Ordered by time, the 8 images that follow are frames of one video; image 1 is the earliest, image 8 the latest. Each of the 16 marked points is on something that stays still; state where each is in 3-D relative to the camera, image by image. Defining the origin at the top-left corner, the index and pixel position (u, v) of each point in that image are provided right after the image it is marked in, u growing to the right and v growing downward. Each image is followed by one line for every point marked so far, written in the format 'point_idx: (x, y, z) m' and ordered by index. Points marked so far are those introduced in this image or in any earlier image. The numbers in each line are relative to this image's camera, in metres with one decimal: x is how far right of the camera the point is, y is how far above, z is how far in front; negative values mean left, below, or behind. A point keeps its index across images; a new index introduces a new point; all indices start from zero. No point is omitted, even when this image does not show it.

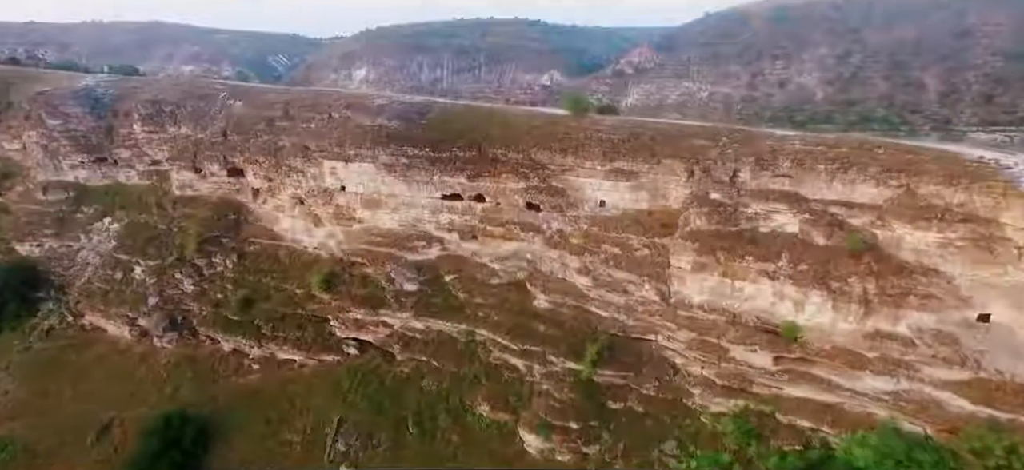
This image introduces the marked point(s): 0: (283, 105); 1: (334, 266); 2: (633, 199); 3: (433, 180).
0: (-8.8, +5.0, +17.8) m
1: (-6.1, -1.1, +15.9) m
2: (+3.1, +1.0, +12.3) m
3: (-2.4, +1.7, +14.3) m
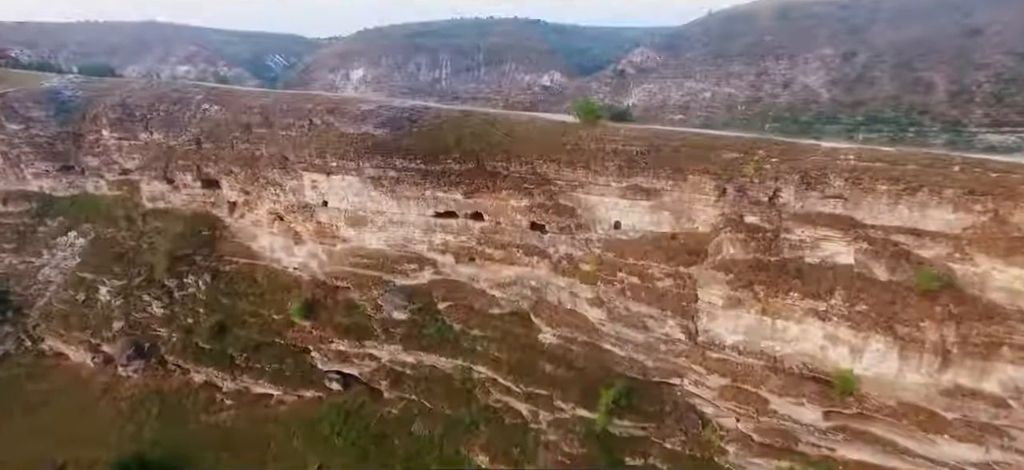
0: (-8.7, +4.4, +16.2) m
1: (-6.0, -1.7, +14.3) m
2: (+3.2, +0.4, +10.7) m
3: (-2.4, +1.1, +12.7) m
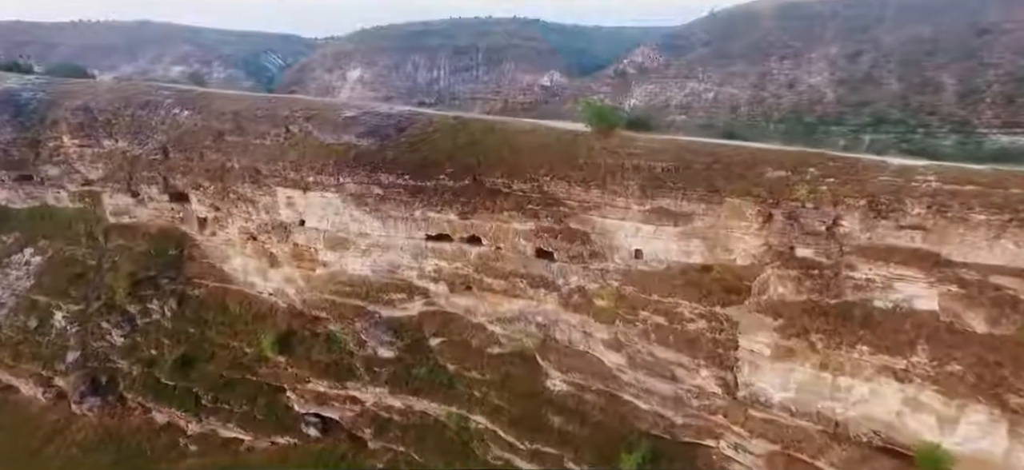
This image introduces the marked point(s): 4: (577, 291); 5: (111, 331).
0: (-8.7, +3.8, +14.5) m
1: (-6.0, -2.3, +12.6) m
2: (+3.2, -0.3, +9.1) m
3: (-2.3, +0.5, +11.0) m
4: (+1.4, -1.2, +10.0) m
5: (-11.9, -2.9, +13.9) m
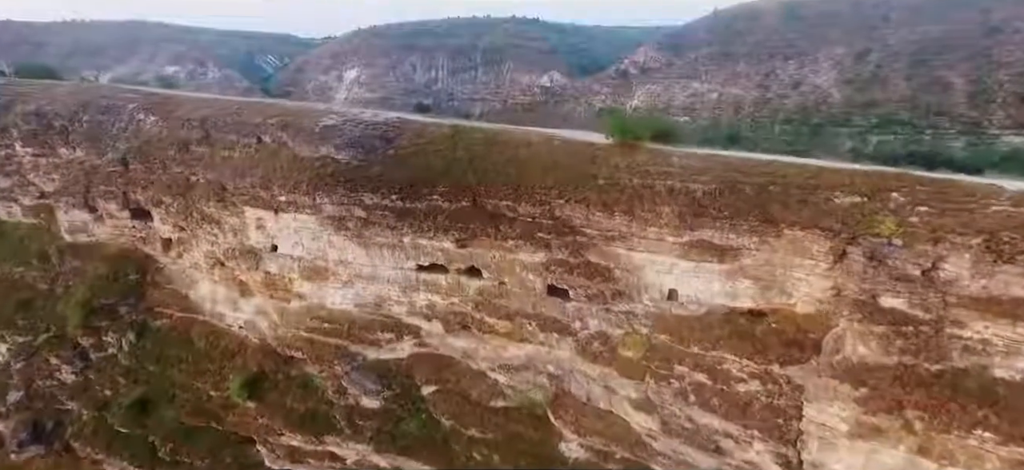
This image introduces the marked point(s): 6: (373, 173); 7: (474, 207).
0: (-8.6, +3.2, +12.8) m
1: (-5.9, -3.0, +11.0) m
2: (+3.4, -0.9, +7.4) m
3: (-2.2, -0.1, +9.4) m
4: (+1.5, -1.8, +8.3) m
5: (-11.8, -3.5, +12.2) m
6: (-2.9, +1.3, +9.8) m
7: (-0.7, +0.6, +9.1) m
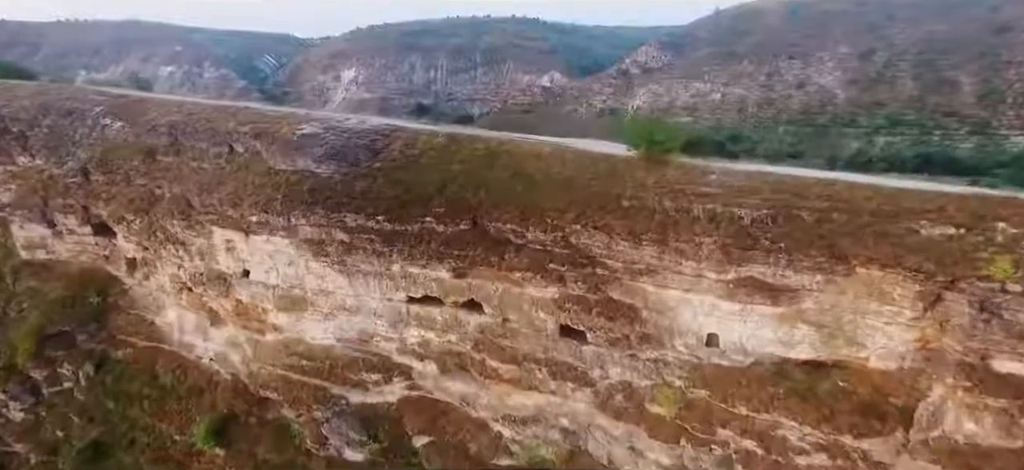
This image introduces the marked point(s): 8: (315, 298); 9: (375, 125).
0: (-8.5, +2.7, +11.5) m
1: (-5.8, -3.4, +9.7) m
2: (+3.5, -1.3, +6.1) m
3: (-2.1, -0.6, +8.1) m
4: (+1.6, -2.3, +7.0) m
5: (-11.7, -4.0, +10.9) m
6: (-2.8, +0.8, +8.5) m
7: (-0.6, +0.1, +7.8) m
8: (-3.7, -1.2, +8.8) m
9: (-2.9, +2.3, +9.9) m
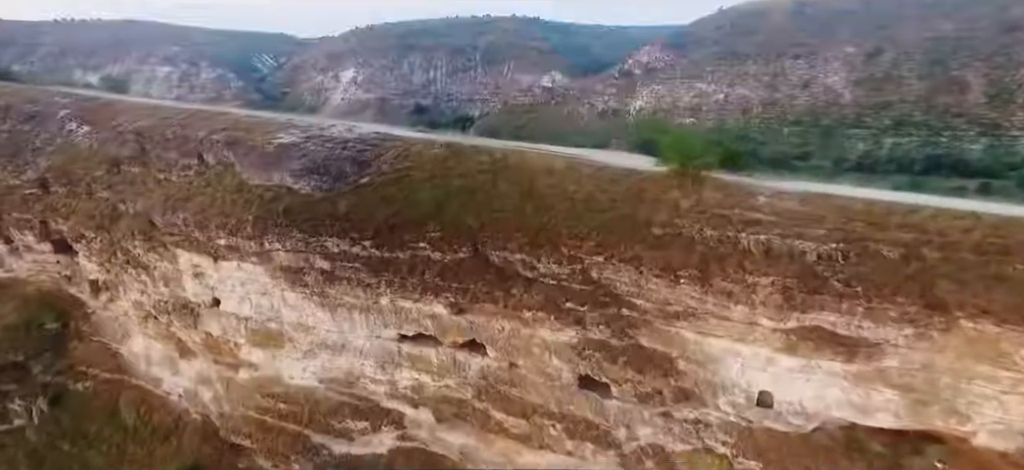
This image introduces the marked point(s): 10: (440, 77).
0: (-8.4, +2.3, +10.4) m
1: (-5.6, -3.9, +8.5) m
2: (+3.6, -1.8, +5.0) m
3: (-2.0, -1.0, +6.9) m
4: (+1.7, -2.7, +5.9) m
5: (-11.6, -4.4, +9.8) m
6: (-2.7, +0.4, +7.3) m
7: (-0.5, -0.3, +6.6) m
8: (-3.6, -1.6, +7.6) m
9: (-2.8, +1.9, +8.8) m
10: (-3.4, +7.1, +22.1) m
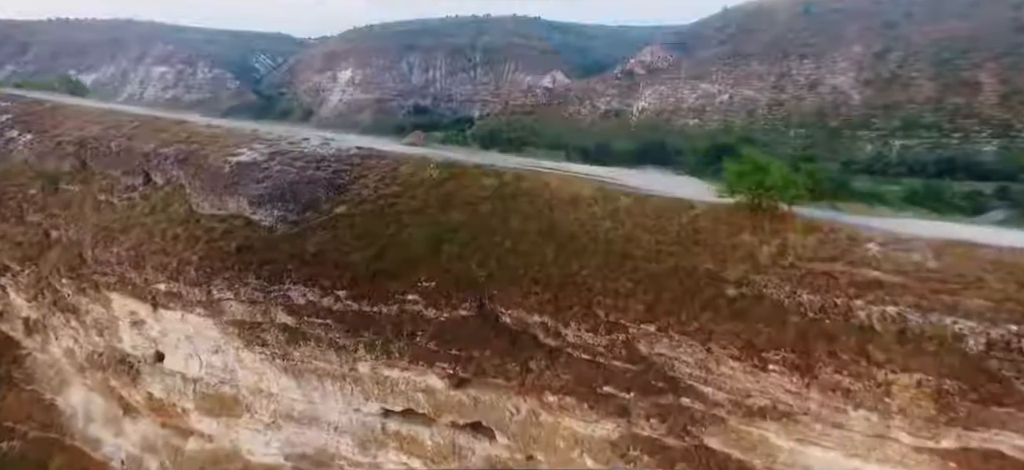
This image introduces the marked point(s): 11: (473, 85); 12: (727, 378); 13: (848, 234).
0: (-8.2, +1.7, +8.8) m
1: (-5.5, -4.4, +7.0) m
2: (+3.8, -2.3, +3.4) m
3: (-1.8, -1.6, +5.4) m
4: (+1.9, -3.3, +4.3) m
5: (-11.4, -4.9, +8.2) m
6: (-2.5, -0.2, +5.8) m
7: (-0.3, -0.9, +5.1) m
8: (-3.4, -2.2, +6.1) m
9: (-2.6, +1.4, +7.2) m
10: (-3.2, +6.5, +20.5) m
11: (-0.9, +3.5, +10.9) m
12: (+1.9, -1.2, +4.0) m
13: (+3.2, 0.0, +4.6) m
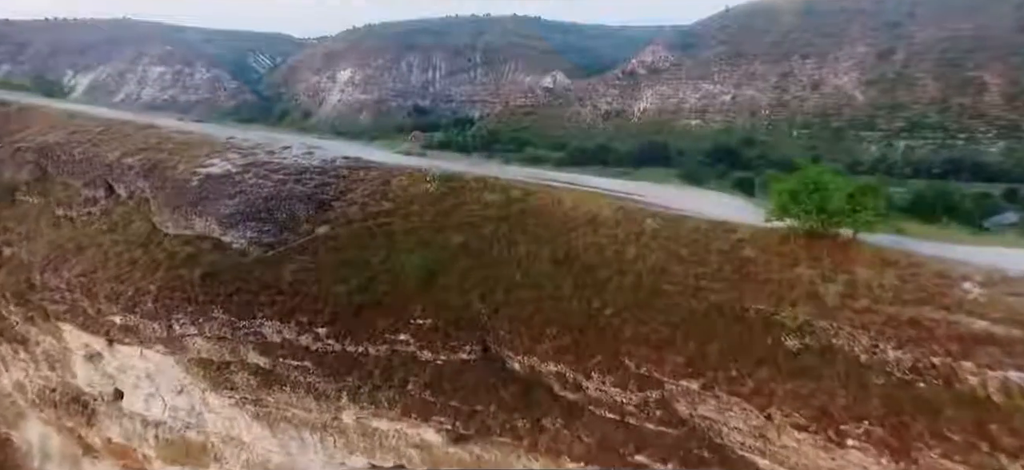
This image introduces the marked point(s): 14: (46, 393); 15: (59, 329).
0: (-8.1, +1.4, +8.0) m
1: (-5.4, -4.7, +6.2) m
2: (+3.9, -2.6, +2.6) m
3: (-1.7, -1.9, +4.6) m
4: (+2.0, -3.5, +3.5) m
5: (-11.3, -5.2, +7.4) m
6: (-2.4, -0.4, +5.0) m
7: (-0.2, -1.2, +4.3) m
8: (-3.3, -2.4, +5.3) m
9: (-2.6, +1.1, +6.4) m
10: (-3.1, +6.3, +19.7) m
11: (-0.8, +3.3, +10.1) m
12: (+1.9, -1.5, +3.3) m
13: (+3.3, -0.2, +3.8) m
14: (-6.2, -2.1, +6.4) m
15: (-5.7, -1.2, +5.9) m
